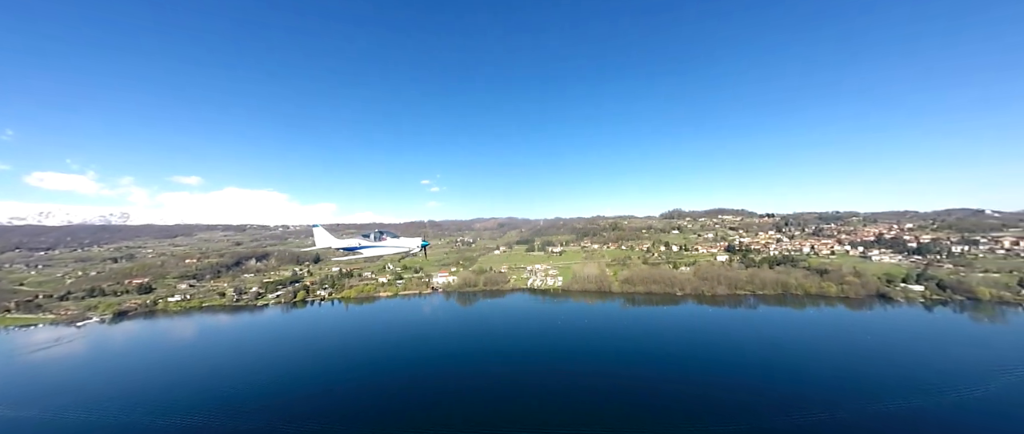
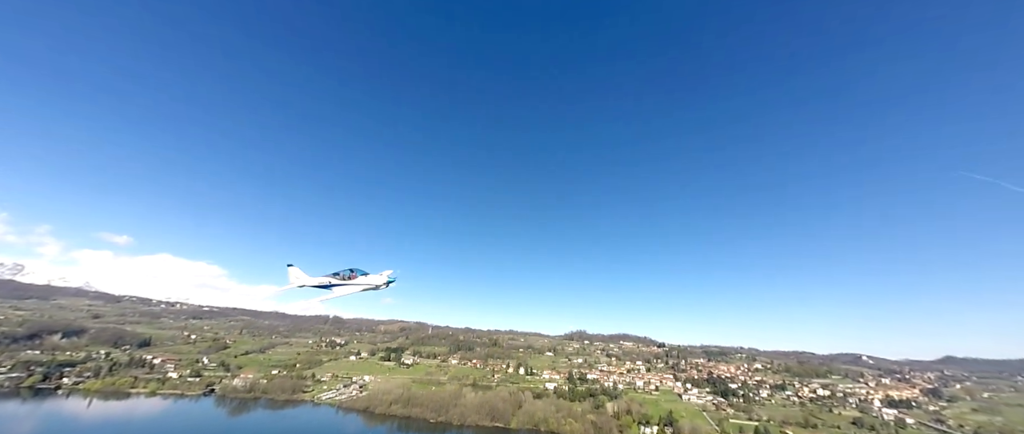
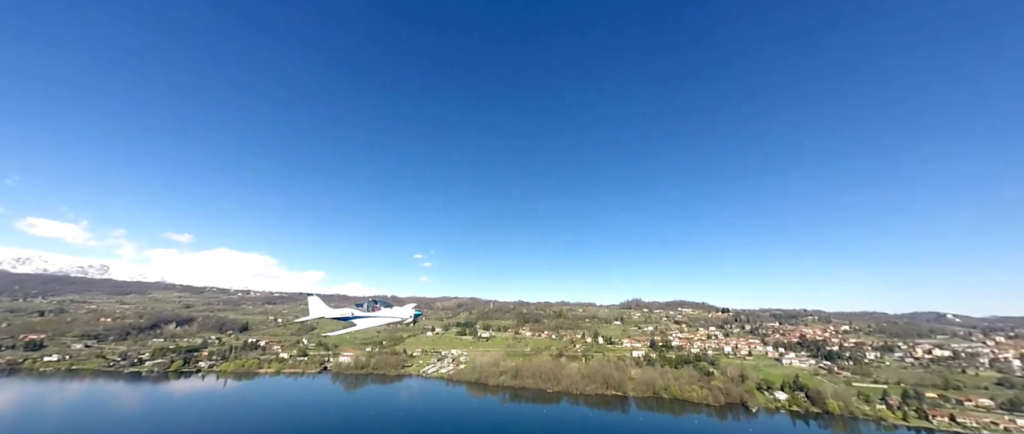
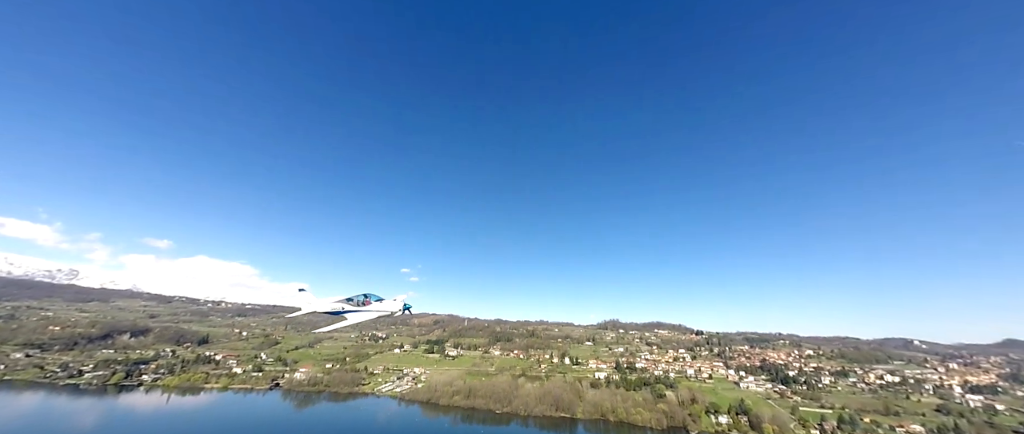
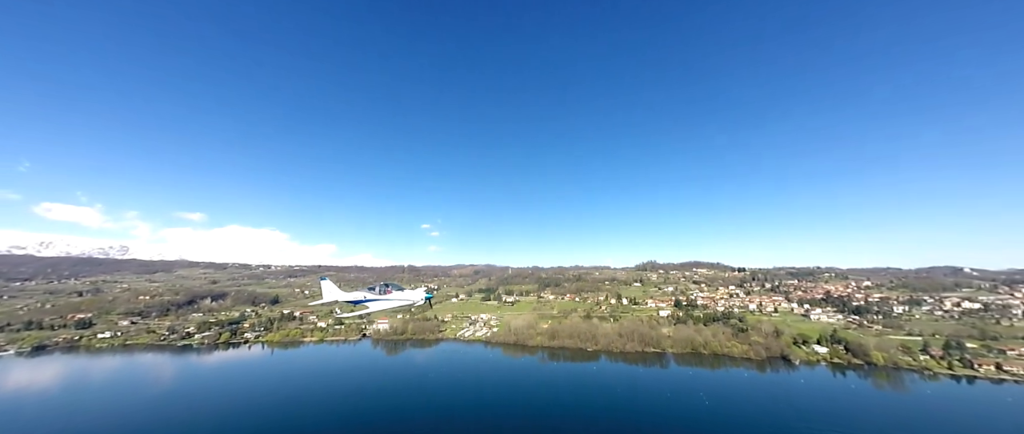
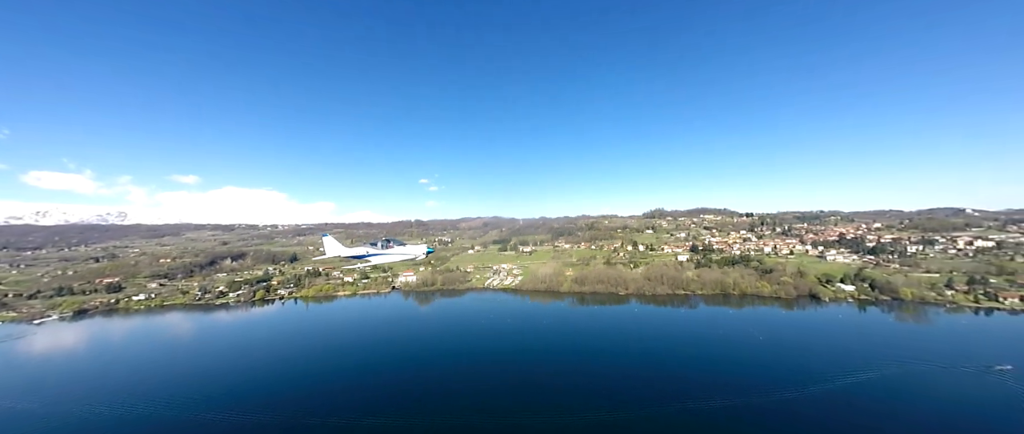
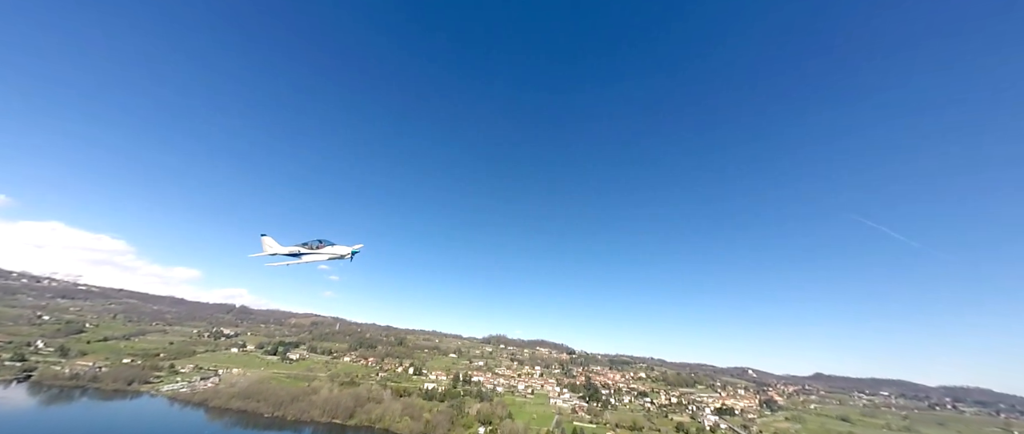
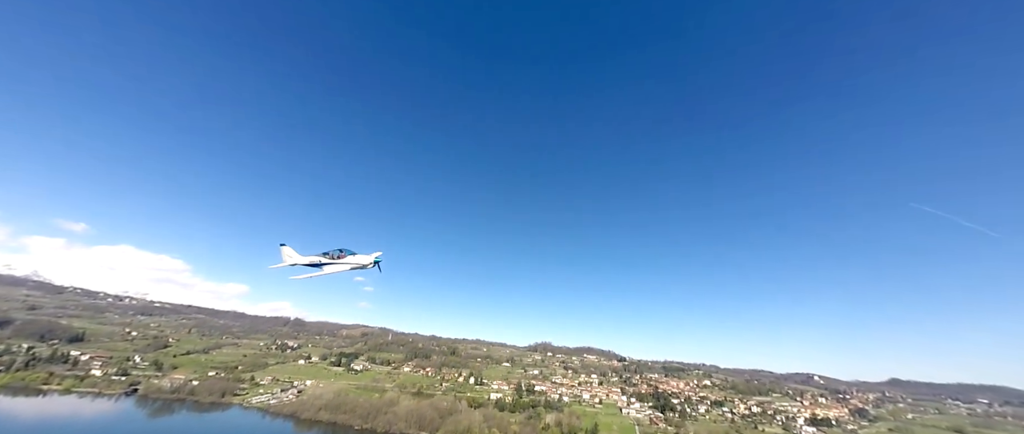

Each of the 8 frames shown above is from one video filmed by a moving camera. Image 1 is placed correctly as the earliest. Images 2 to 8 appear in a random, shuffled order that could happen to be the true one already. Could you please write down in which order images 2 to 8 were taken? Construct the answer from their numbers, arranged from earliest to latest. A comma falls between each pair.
6, 5, 3, 4, 2, 8, 7
